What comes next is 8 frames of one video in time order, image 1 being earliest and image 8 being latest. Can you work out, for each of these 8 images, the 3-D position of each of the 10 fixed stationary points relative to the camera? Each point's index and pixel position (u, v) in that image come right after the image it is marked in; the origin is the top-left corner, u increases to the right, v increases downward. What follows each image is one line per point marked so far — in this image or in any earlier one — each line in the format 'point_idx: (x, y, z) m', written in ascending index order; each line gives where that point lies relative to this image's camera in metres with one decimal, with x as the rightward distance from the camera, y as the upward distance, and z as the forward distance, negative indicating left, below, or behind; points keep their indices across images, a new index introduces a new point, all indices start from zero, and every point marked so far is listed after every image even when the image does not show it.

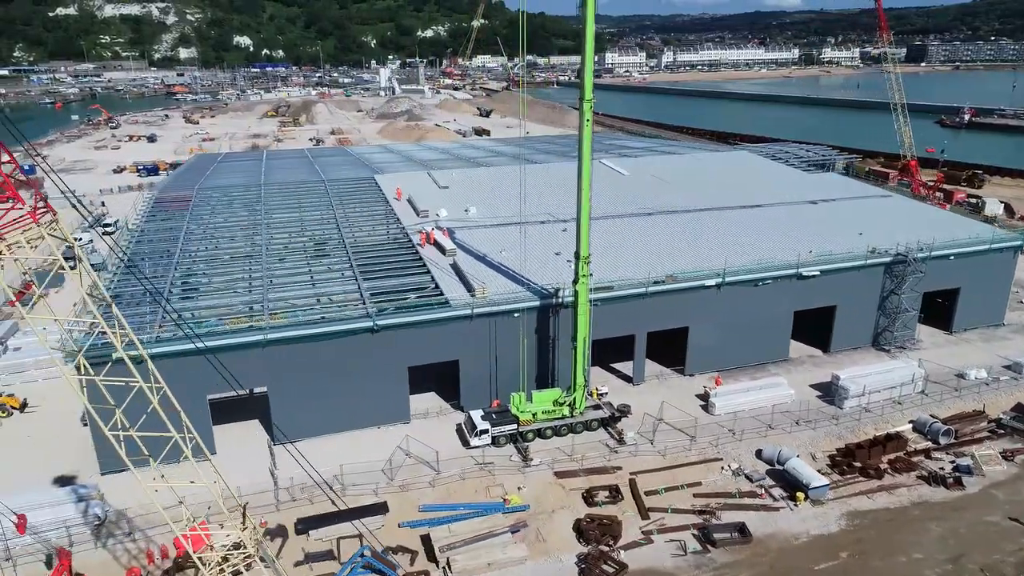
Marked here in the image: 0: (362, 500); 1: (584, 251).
0: (-2.4, -3.5, +15.6) m
1: (+1.3, +0.7, +16.8) m
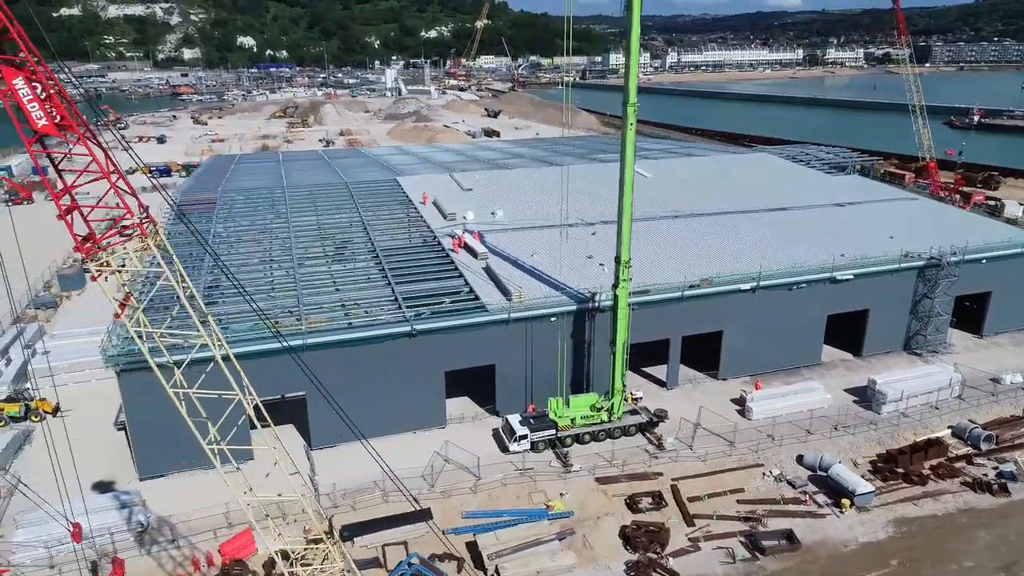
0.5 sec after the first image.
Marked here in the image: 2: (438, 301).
0: (-1.7, -3.6, +15.5) m
1: (+2.0, +0.6, +16.7) m
2: (-1.5, -0.3, +18.8) m
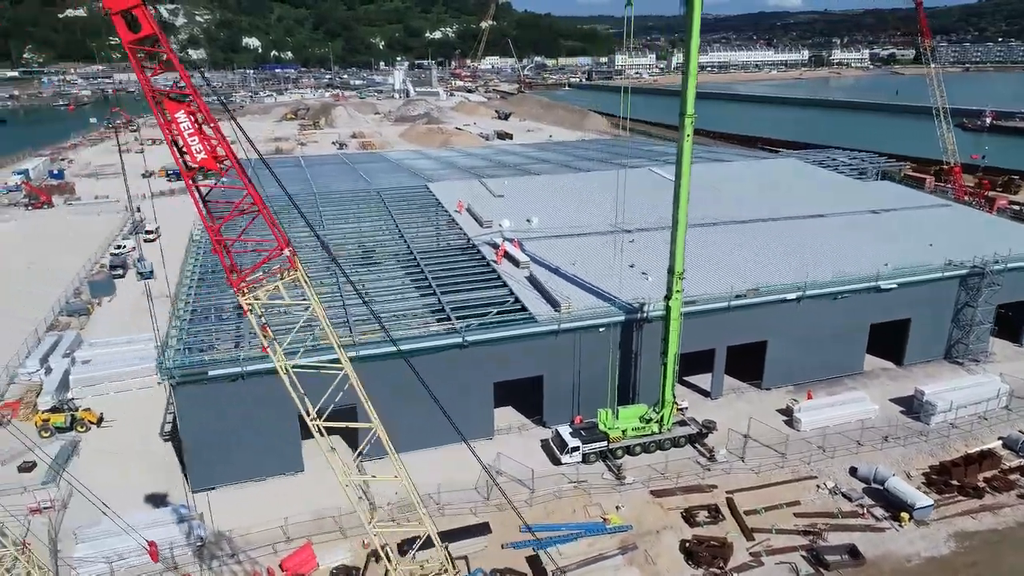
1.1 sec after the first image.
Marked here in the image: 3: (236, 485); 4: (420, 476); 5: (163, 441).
0: (-0.8, -3.8, +15.4) m
1: (+2.9, +0.4, +16.6) m
2: (-0.5, -0.5, +18.7) m
3: (-4.8, -3.4, +16.6) m
4: (-1.6, -3.3, +16.9) m
5: (-6.8, -3.0, +18.5) m
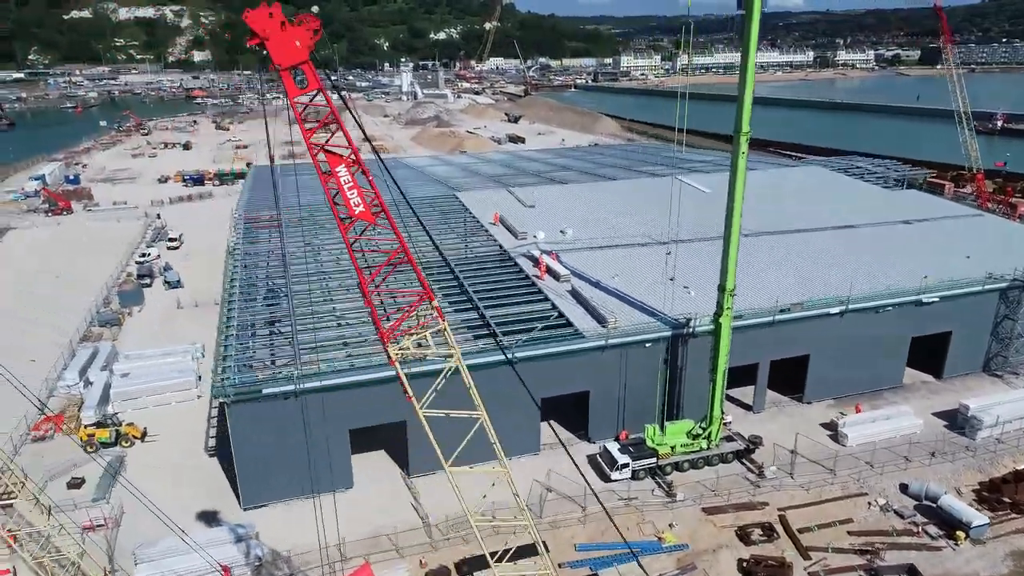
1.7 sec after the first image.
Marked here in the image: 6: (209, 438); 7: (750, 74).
0: (+0.1, -4.1, +15.4) m
1: (+3.8, +0.1, +16.6) m
2: (+0.3, -0.8, +18.7) m
3: (-3.9, -3.7, +16.6) m
4: (-0.7, -3.6, +16.9) m
5: (-5.9, -3.3, +18.4) m
6: (-6.2, -3.0, +19.3) m
7: (+3.8, +3.4, +15.0) m
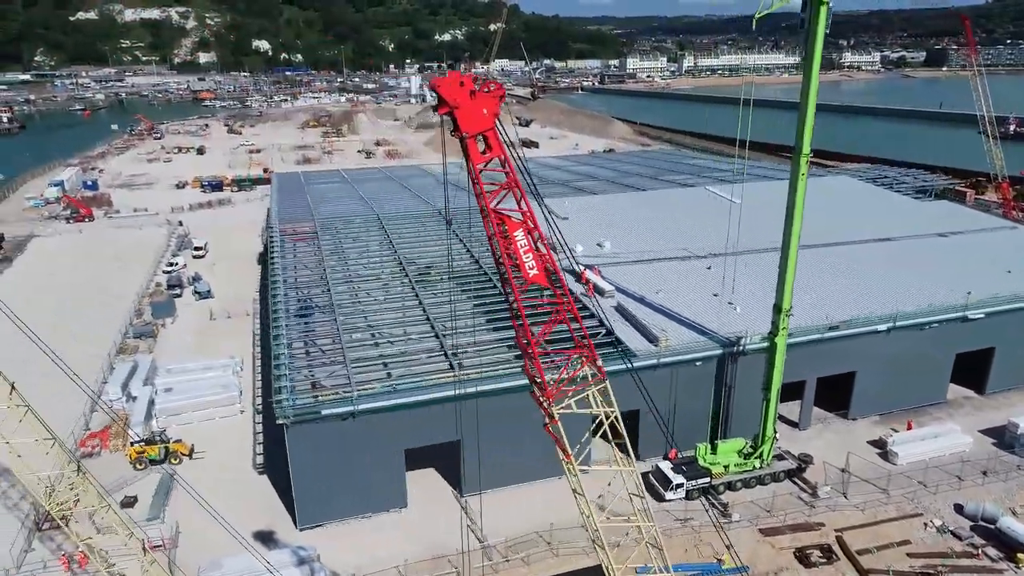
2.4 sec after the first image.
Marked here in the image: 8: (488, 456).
0: (+1.0, -4.4, +15.3) m
1: (+4.8, -0.3, +16.6) m
2: (+1.3, -1.1, +18.6) m
3: (-3.0, -4.1, +16.6) m
4: (+0.2, -4.0, +16.8) m
5: (-5.0, -3.6, +18.4) m
6: (-5.2, -3.4, +19.3) m
7: (+4.7, +3.0, +15.0) m
8: (-0.5, -3.0, +17.2) m
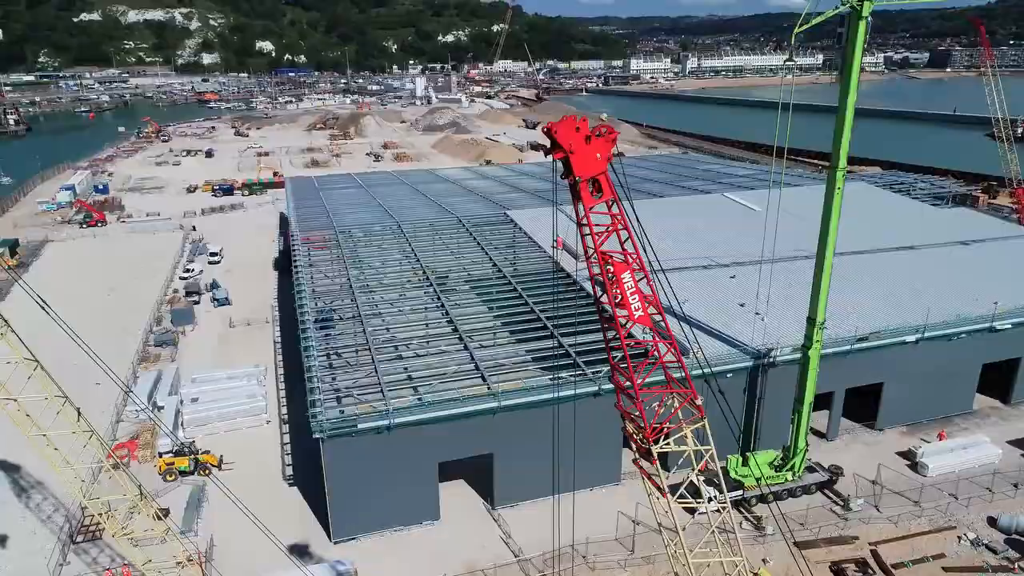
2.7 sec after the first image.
0: (+1.6, -4.6, +15.3) m
1: (+5.3, -0.5, +16.6) m
2: (+1.9, -1.3, +18.6) m
3: (-2.4, -4.3, +16.6) m
4: (+0.8, -4.2, +16.8) m
5: (-4.4, -3.8, +18.4) m
6: (-4.7, -3.6, +19.3) m
7: (+5.3, +2.8, +15.0) m
8: (+0.1, -3.3, +17.2) m
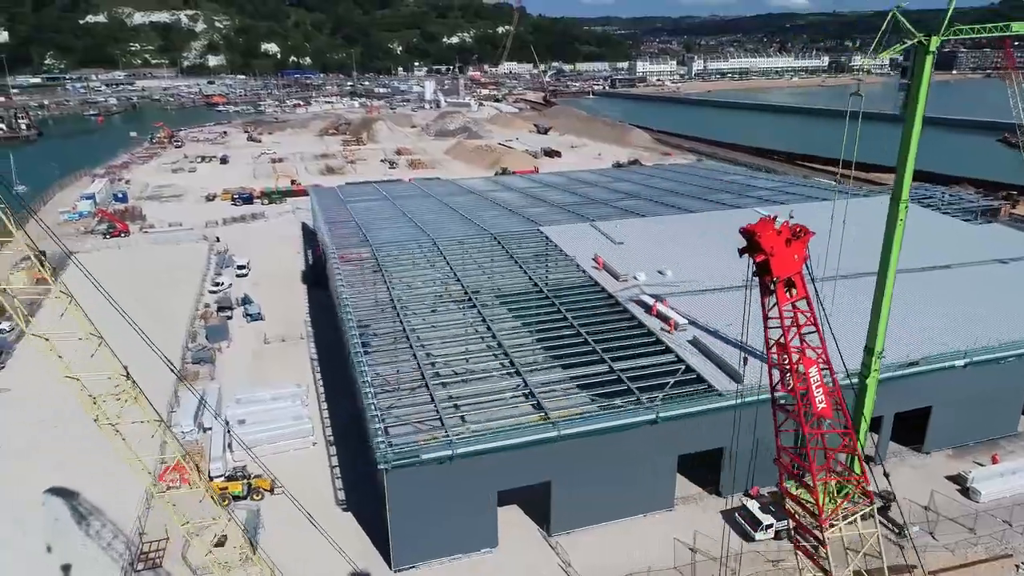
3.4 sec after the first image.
0: (+2.7, -5.1, +15.4) m
1: (+6.4, -1.0, +16.6) m
2: (+2.9, -1.8, +18.7) m
3: (-1.3, -4.8, +16.7) m
4: (+1.8, -4.7, +16.9) m
5: (-3.4, -4.4, +18.5) m
6: (-3.6, -4.1, +19.4) m
7: (+6.3, +2.3, +15.0) m
8: (+1.2, -3.8, +17.2) m
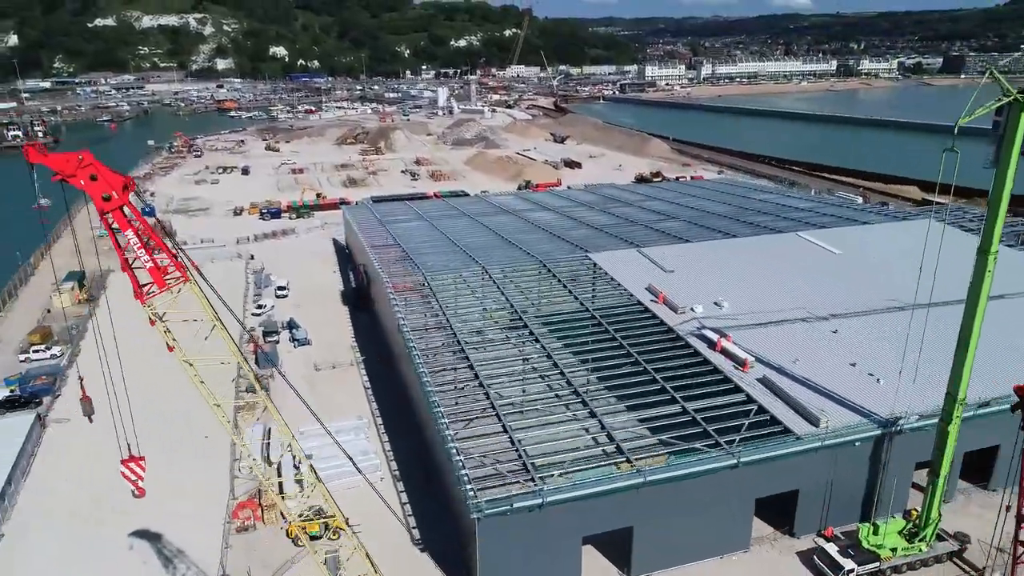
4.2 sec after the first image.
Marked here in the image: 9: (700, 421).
0: (+4.1, -6.0, +15.5) m
1: (+7.9, -1.8, +16.8) m
2: (+4.4, -2.7, +18.8) m
3: (+0.2, -5.6, +16.8) m
4: (+3.3, -5.5, +17.0) m
5: (-1.9, -5.2, +18.6) m
6: (-2.1, -4.9, +19.5) m
7: (+7.8, +1.5, +15.1) m
8: (+2.7, -4.6, +17.4) m
9: (+3.7, -2.6, +19.0) m
